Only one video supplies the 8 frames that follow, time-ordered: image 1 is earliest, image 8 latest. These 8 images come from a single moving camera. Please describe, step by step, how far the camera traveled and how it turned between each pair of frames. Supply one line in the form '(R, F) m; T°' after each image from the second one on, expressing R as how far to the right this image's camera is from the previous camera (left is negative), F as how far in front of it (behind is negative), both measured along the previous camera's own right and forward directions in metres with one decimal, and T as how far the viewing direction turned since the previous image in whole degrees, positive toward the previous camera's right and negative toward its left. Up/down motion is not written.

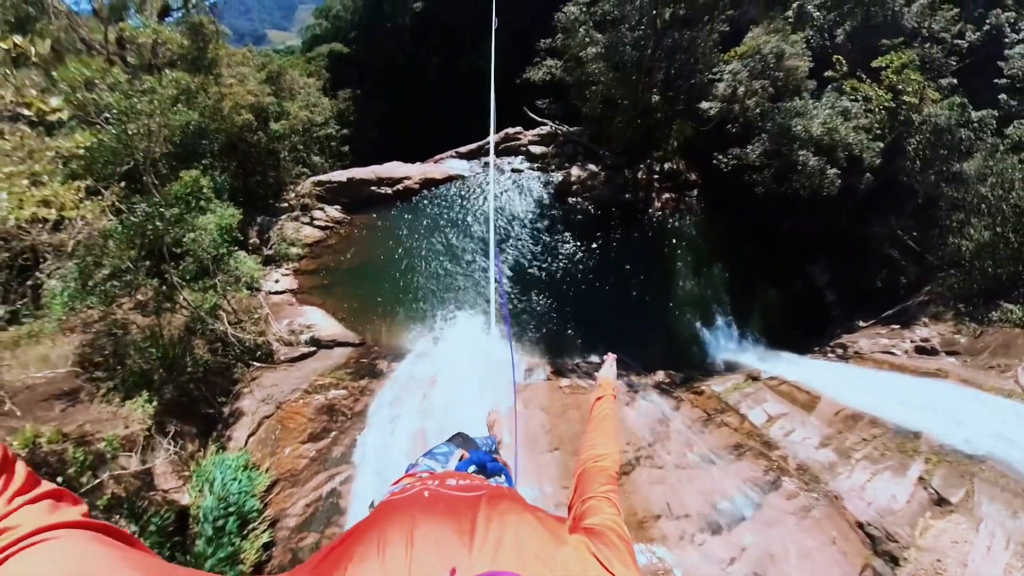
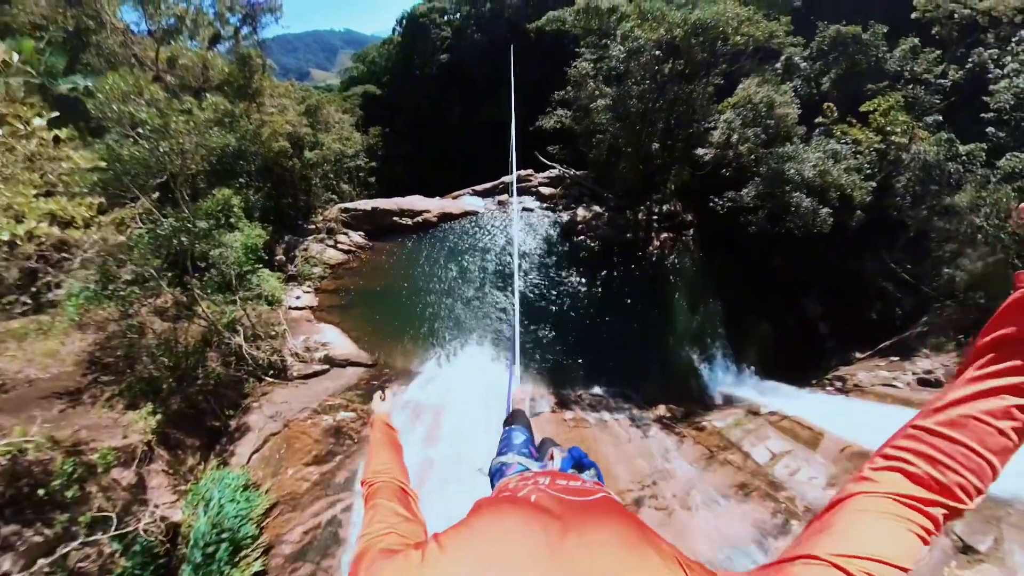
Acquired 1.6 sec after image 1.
(+0.6, -0.5) m; -4°
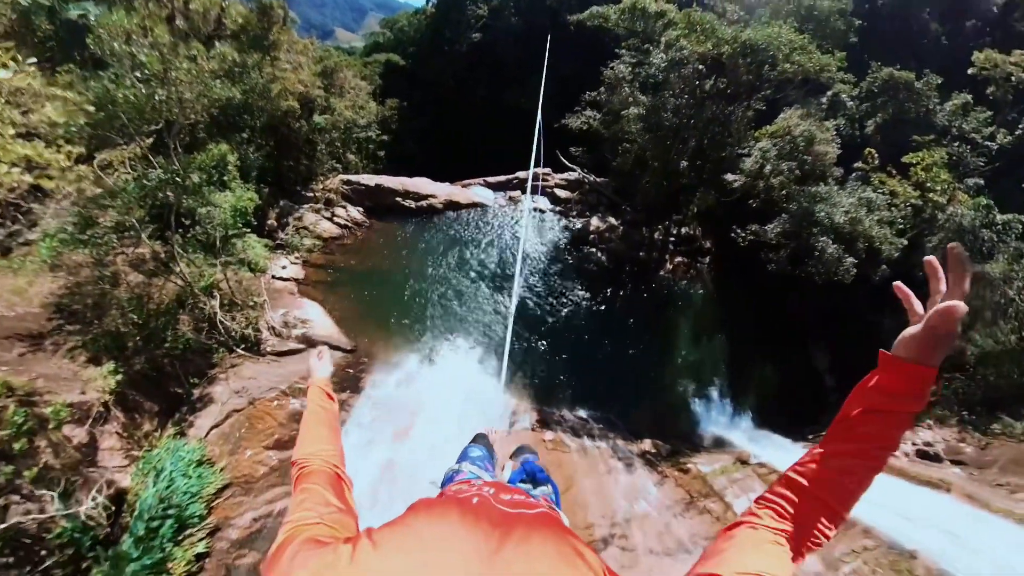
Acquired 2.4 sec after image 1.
(-0.1, +0.5) m; +1°
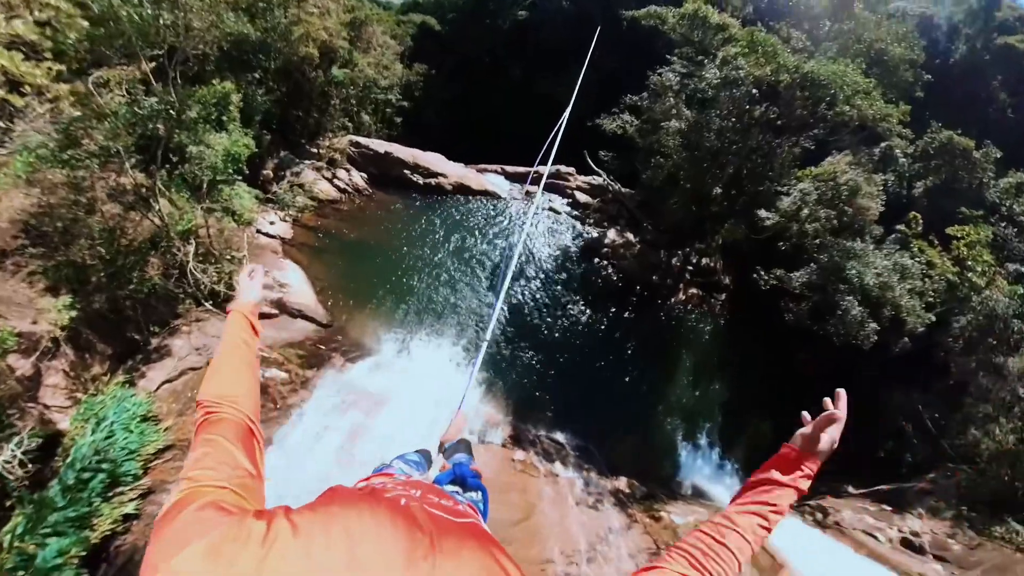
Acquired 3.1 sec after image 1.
(-0.1, +0.6) m; +1°
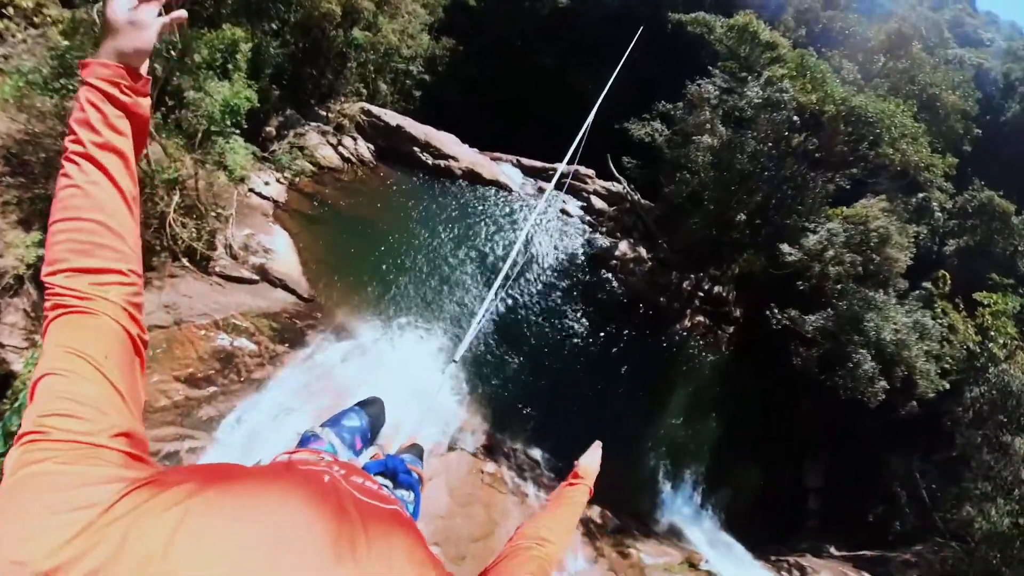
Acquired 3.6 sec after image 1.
(0.0, +0.4) m; 0°
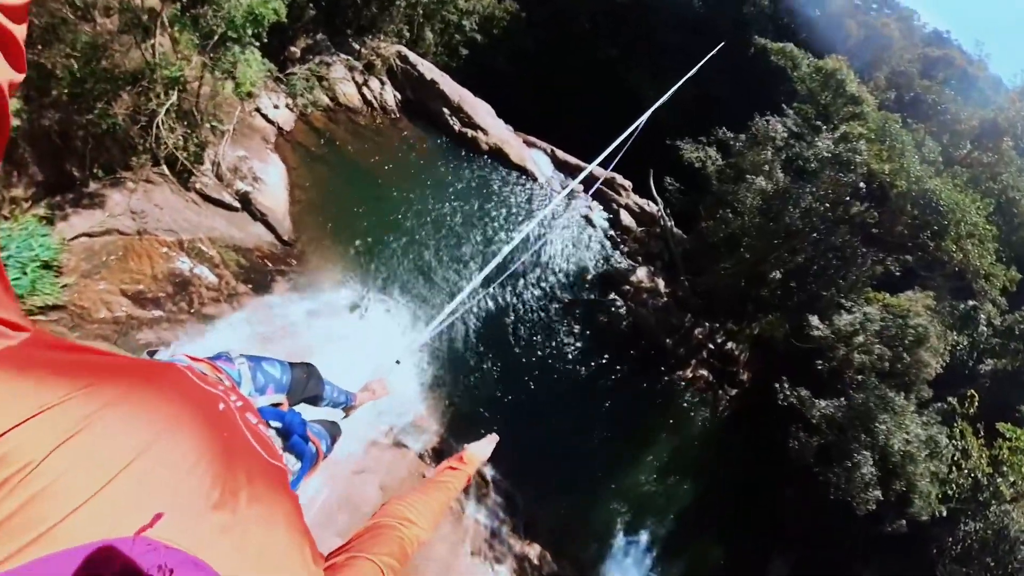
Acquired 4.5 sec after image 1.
(0.0, +0.7) m; 0°
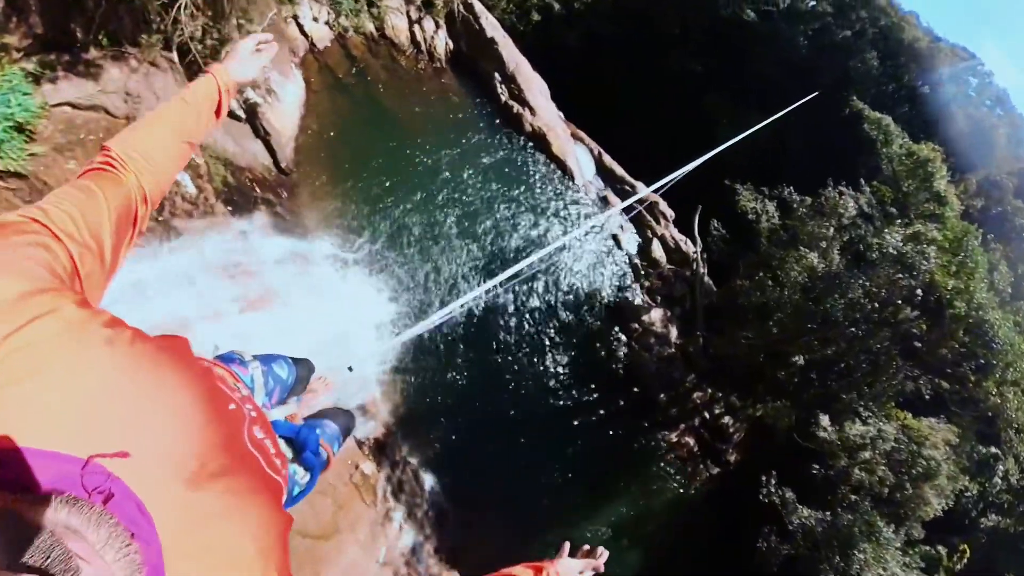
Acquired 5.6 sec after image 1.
(0.0, +0.7) m; 0°
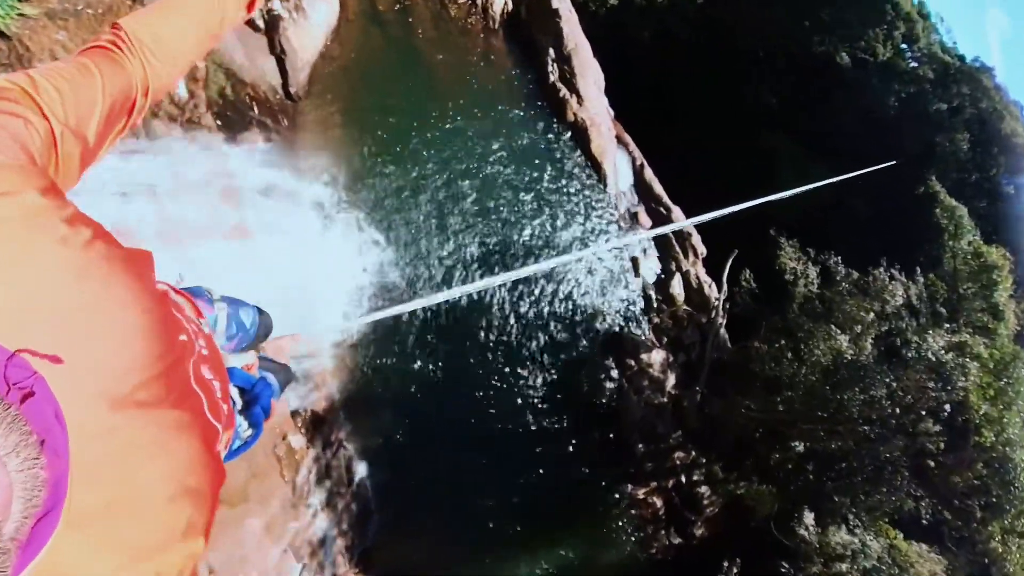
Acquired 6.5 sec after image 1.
(+0.1, +0.6) m; -1°
